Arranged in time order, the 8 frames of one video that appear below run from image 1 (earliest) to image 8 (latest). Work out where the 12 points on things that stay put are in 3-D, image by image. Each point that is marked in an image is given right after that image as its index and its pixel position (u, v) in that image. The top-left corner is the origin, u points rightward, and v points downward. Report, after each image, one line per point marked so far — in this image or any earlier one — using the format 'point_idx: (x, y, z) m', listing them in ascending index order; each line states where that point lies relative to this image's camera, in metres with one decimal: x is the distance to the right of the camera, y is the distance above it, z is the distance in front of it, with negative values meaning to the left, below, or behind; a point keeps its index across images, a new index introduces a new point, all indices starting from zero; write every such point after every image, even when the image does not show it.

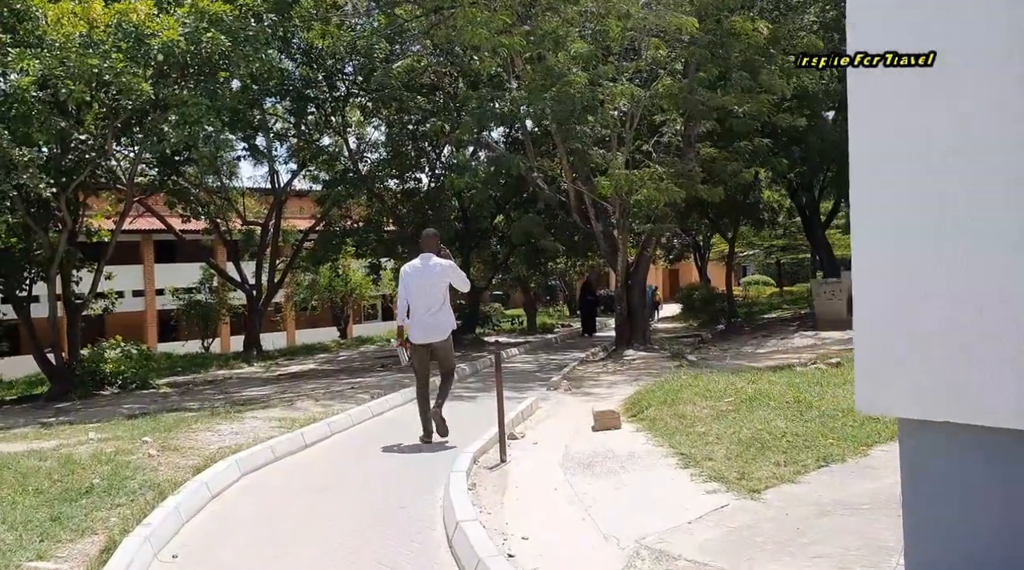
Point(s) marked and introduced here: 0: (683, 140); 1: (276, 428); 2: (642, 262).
0: (+3.4, +2.8, +16.7) m
1: (-2.3, -1.4, +8.3) m
2: (+2.6, +0.4, +16.7) m
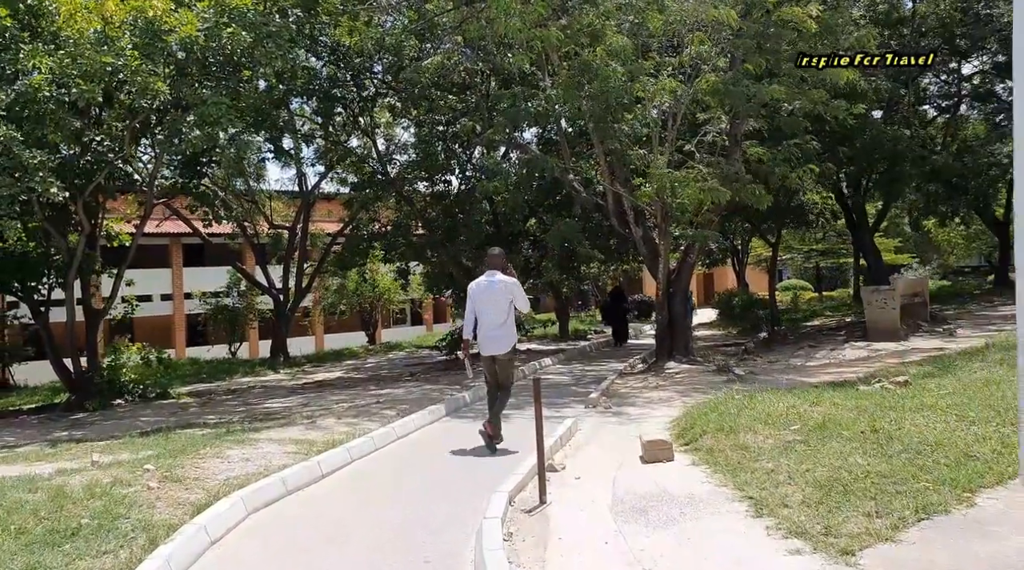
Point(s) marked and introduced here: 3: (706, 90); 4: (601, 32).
0: (+4.0, +2.7, +15.8) m
1: (-1.9, -1.5, +7.6) m
2: (+3.2, +0.3, +15.8) m
3: (+3.2, +3.2, +14.3) m
4: (+1.5, +4.1, +14.1) m
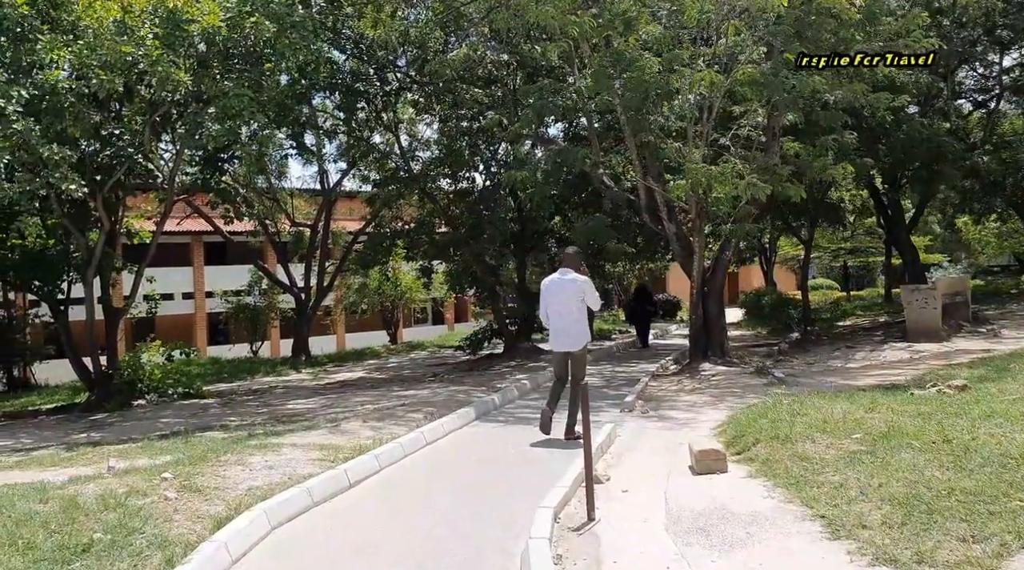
0: (+4.5, +2.7, +15.2) m
1: (-1.6, -1.5, +7.2) m
2: (+3.7, +0.3, +15.2) m
3: (+3.7, +3.2, +13.7) m
4: (+1.9, +4.1, +13.6) m
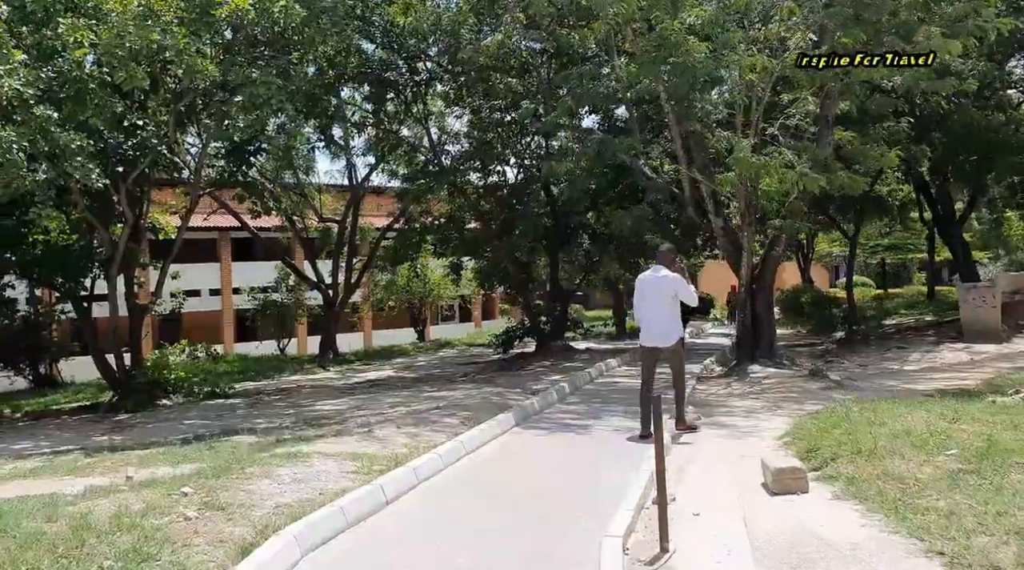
0: (+5.1, +2.7, +14.4) m
1: (-1.2, -1.4, +6.6) m
2: (+4.3, +0.3, +14.4) m
3: (+4.3, +3.3, +13.0) m
4: (+2.5, +4.2, +12.8) m
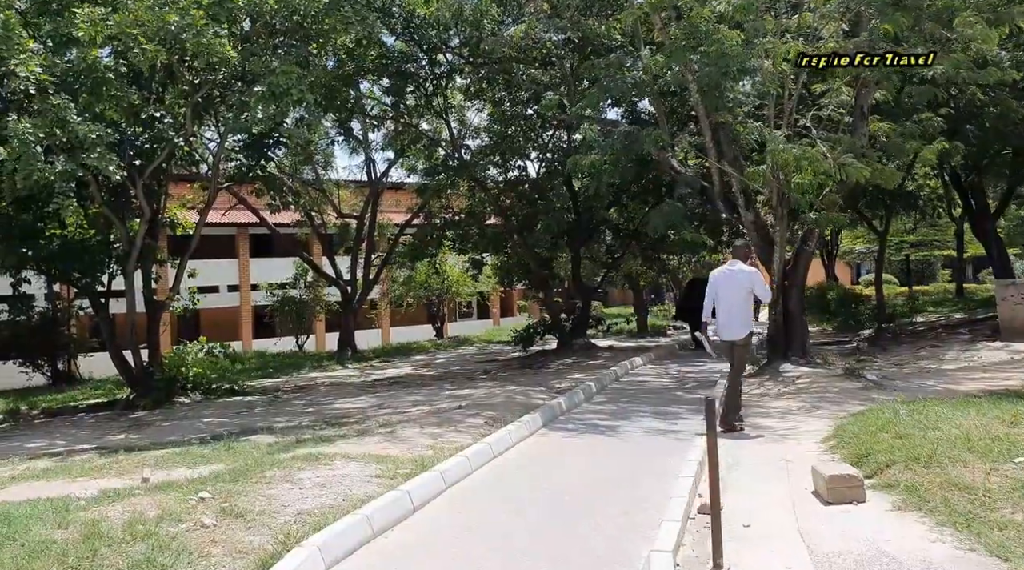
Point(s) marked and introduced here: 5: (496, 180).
0: (+5.5, +2.8, +14.0) m
1: (-1.0, -1.4, +6.2) m
2: (+4.7, +0.4, +14.0) m
3: (+4.6, +3.3, +12.5) m
4: (+2.9, +4.2, +12.4) m
5: (-0.4, +2.3, +19.1) m
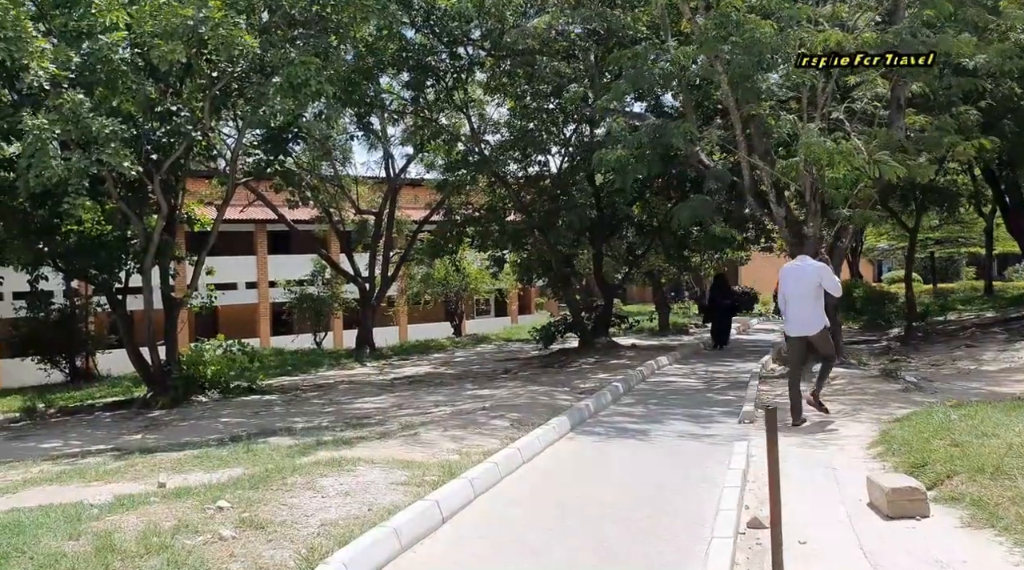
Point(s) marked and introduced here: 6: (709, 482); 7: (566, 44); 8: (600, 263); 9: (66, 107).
0: (+5.9, +2.8, +13.5) m
1: (-0.8, -1.4, +5.9) m
2: (+5.1, +0.4, +13.6) m
3: (+5.0, +3.4, +12.1) m
4: (+3.2, +4.3, +12.0) m
5: (+0.1, +2.4, +18.7) m
6: (+1.5, -1.5, +6.7) m
7: (+1.0, +4.6, +16.6) m
8: (+2.0, +0.5, +20.0) m
9: (-5.6, +2.2, +10.9) m
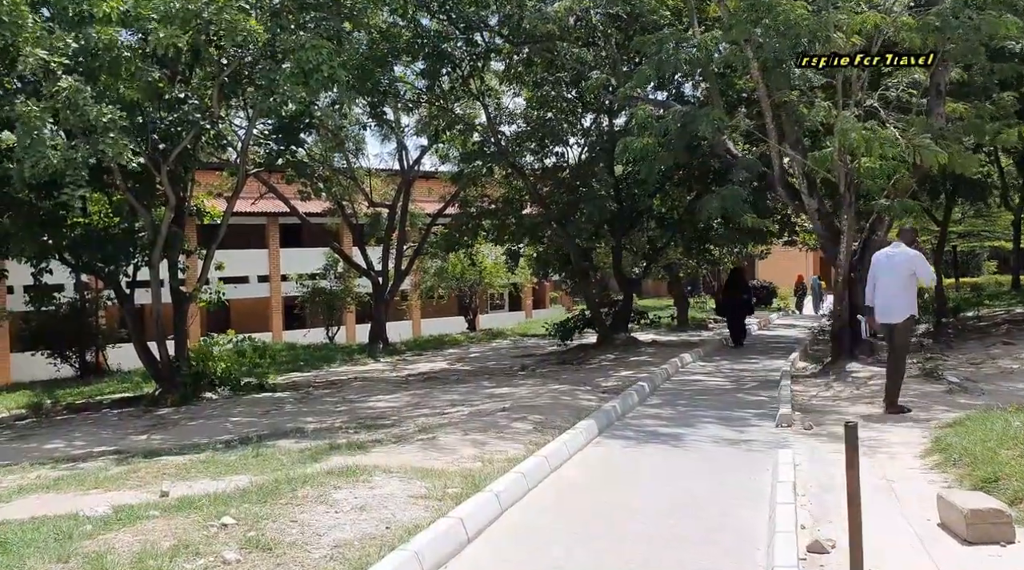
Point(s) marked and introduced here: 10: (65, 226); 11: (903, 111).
0: (+6.2, +2.9, +12.9) m
1: (-0.6, -1.4, +5.4) m
2: (+5.4, +0.5, +13.0) m
3: (+5.3, +3.4, +11.5) m
4: (+3.5, +4.3, +11.4) m
5: (+0.5, +2.5, +18.2) m
6: (+1.7, -1.5, +6.1) m
7: (+1.4, +4.7, +16.1) m
8: (+2.4, +0.6, +19.4) m
9: (-5.4, +2.3, +10.4) m
10: (-7.0, +0.9, +13.6) m
11: (+5.8, +2.6, +12.9) m
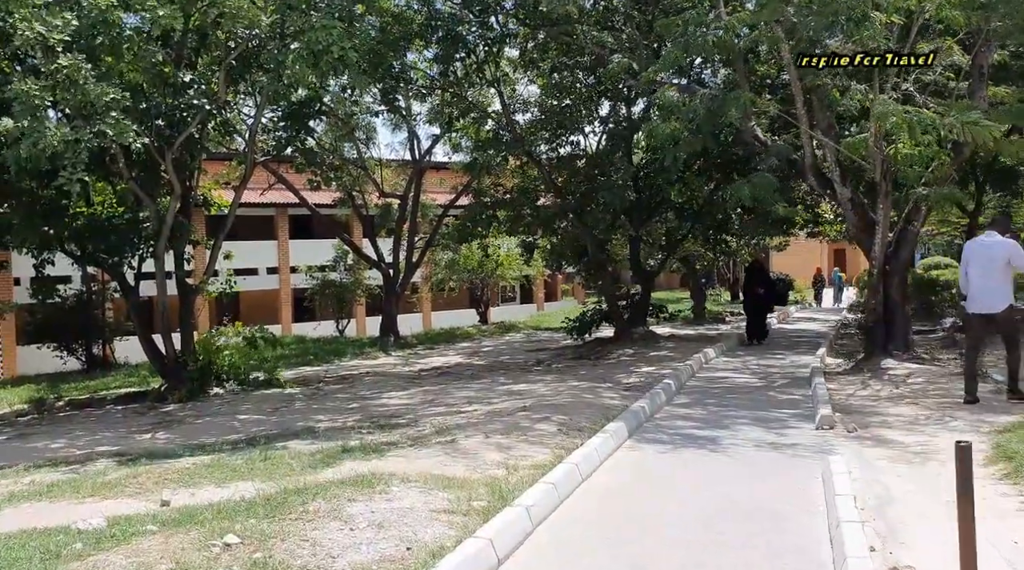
0: (+6.4, +3.0, +12.3) m
1: (-0.4, -1.3, +4.9) m
2: (+5.7, +0.6, +12.4) m
3: (+5.5, +3.5, +10.9) m
4: (+3.8, +4.4, +10.8) m
5: (+0.8, +2.7, +17.6) m
6: (+1.9, -1.4, +5.6) m
7: (+1.7, +4.9, +15.5) m
8: (+2.7, +0.8, +18.9) m
9: (-5.1, +2.4, +9.9) m
10: (-6.8, +1.0, +13.1) m
11: (+6.1, +2.7, +12.3) m
